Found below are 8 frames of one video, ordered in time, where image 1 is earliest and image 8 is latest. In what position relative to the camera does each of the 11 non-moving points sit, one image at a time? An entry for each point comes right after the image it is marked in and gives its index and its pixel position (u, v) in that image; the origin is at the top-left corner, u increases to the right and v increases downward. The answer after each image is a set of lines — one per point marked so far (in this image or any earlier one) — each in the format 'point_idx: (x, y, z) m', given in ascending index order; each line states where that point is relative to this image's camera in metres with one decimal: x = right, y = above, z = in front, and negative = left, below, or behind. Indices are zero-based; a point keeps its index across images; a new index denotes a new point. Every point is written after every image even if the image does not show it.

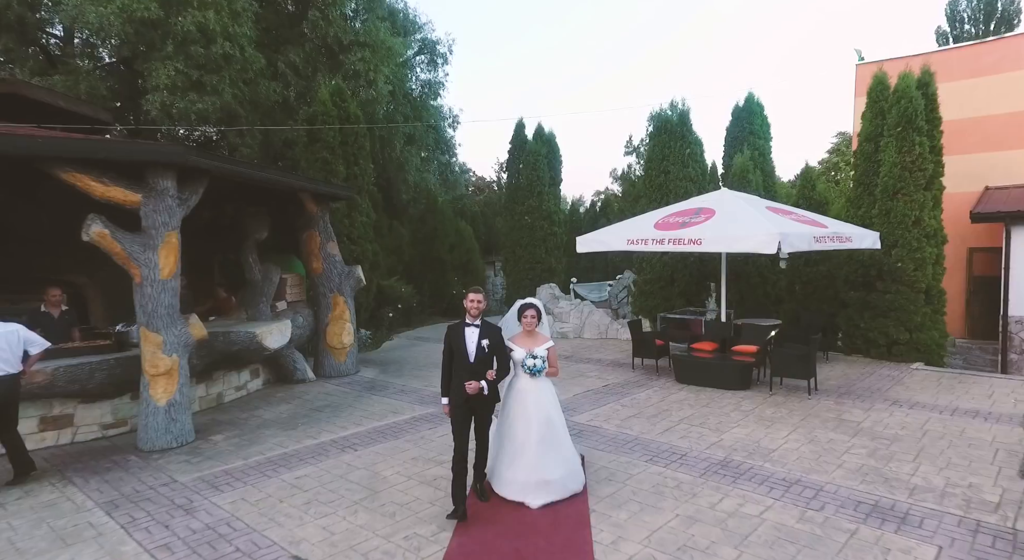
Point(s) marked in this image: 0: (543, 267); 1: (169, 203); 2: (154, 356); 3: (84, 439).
0: (+0.9, +0.4, +16.0) m
1: (-3.4, +0.8, +5.8) m
2: (-3.5, -0.7, +5.7) m
3: (-4.3, -1.6, +5.9) m
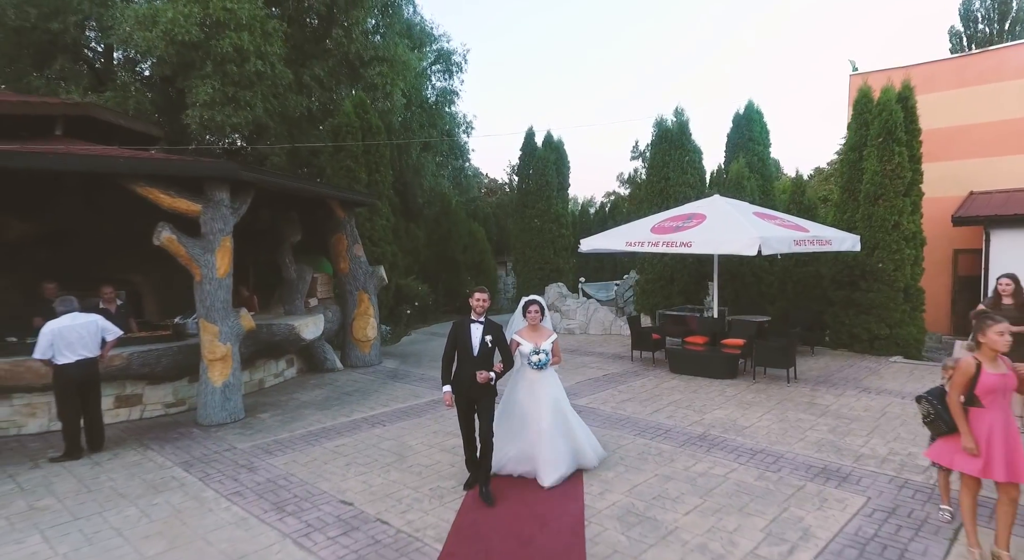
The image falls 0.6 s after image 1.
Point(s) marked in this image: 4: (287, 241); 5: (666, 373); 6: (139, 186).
0: (+1.2, +0.4, +16.9) m
1: (-3.3, +0.8, +6.7) m
2: (-3.4, -0.7, +6.6) m
3: (-4.2, -1.6, +6.8) m
4: (-3.4, +0.6, +8.7) m
5: (+2.4, -1.4, +8.9) m
6: (-4.0, +1.0, +6.3) m
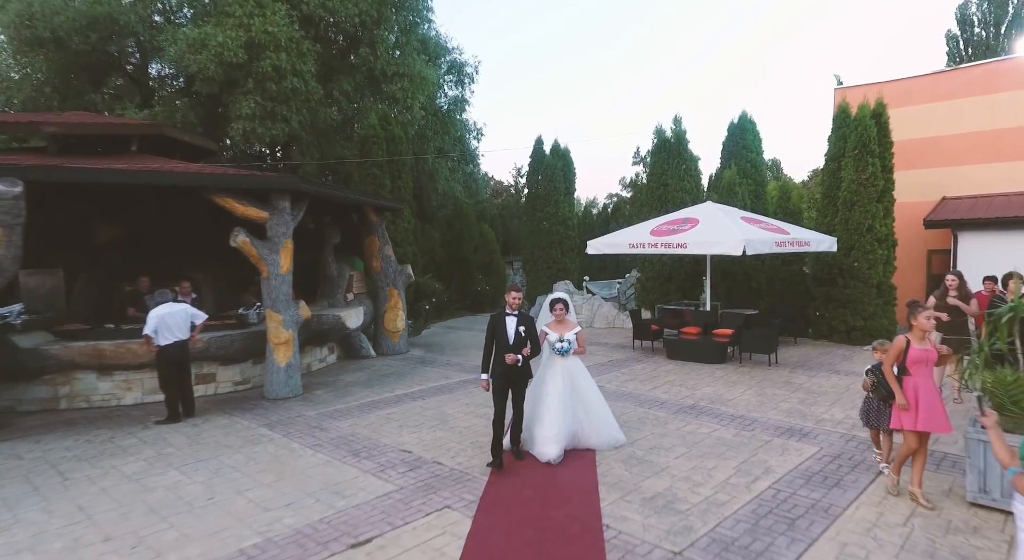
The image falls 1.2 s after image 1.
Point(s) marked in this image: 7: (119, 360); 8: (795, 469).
0: (+1.5, +0.4, +18.0) m
1: (-3.1, +0.8, +7.9) m
2: (-3.1, -0.7, +7.8) m
3: (-3.9, -1.5, +8.0) m
4: (-3.1, +0.6, +9.9) m
5: (+2.6, -1.4, +10.1) m
6: (-3.8, +1.1, +7.5) m
7: (-4.9, -1.0, +7.2) m
8: (+2.5, -1.6, +5.1) m
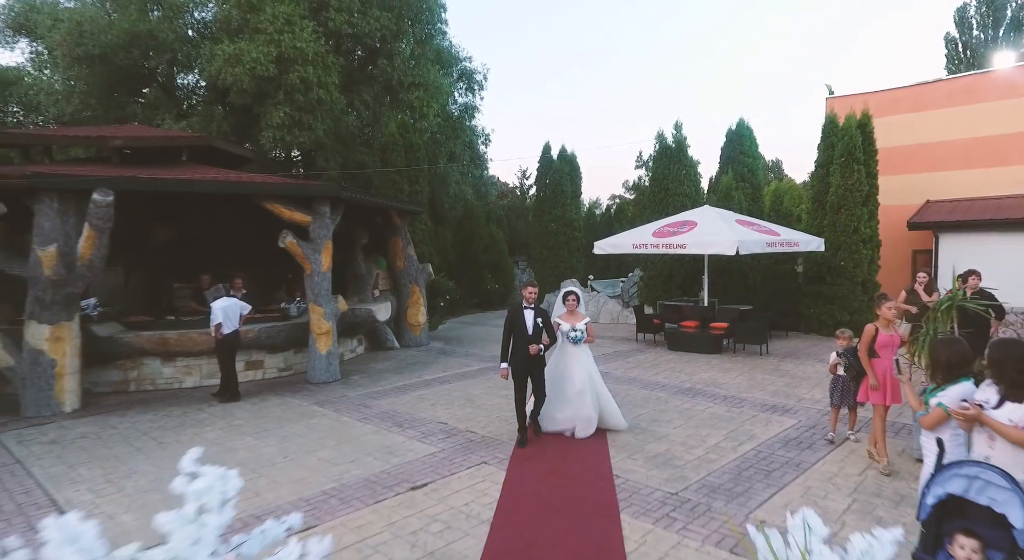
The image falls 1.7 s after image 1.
0: (+1.8, +0.5, +18.9) m
1: (-2.8, +0.9, +8.8) m
2: (-2.9, -0.6, +8.7) m
3: (-3.7, -1.5, +8.9) m
4: (-2.9, +0.7, +10.8) m
5: (+2.9, -1.3, +11.0) m
6: (-3.5, +1.1, +8.4) m
7: (-4.7, -0.9, +8.1) m
8: (+2.7, -1.6, +6.0) m
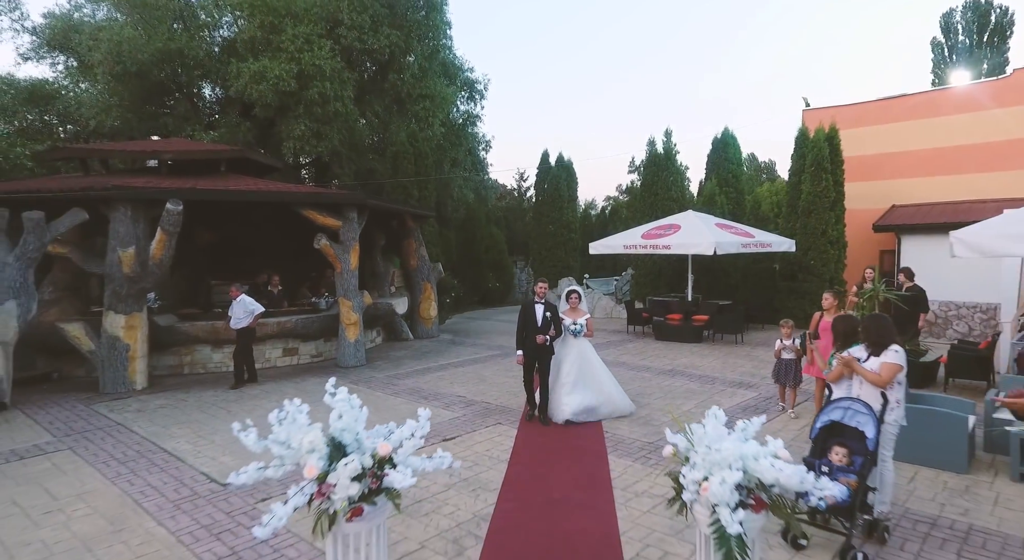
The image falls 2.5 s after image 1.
0: (+1.8, +0.5, +20.2) m
1: (-2.7, +0.9, +10.0) m
2: (-2.8, -0.6, +9.9) m
3: (-3.6, -1.4, +10.2) m
4: (-2.8, +0.7, +12.1) m
5: (+3.0, -1.3, +12.3) m
6: (-3.4, +1.2, +9.7) m
7: (-4.6, -0.9, +9.3) m
8: (+2.8, -1.5, +7.3) m
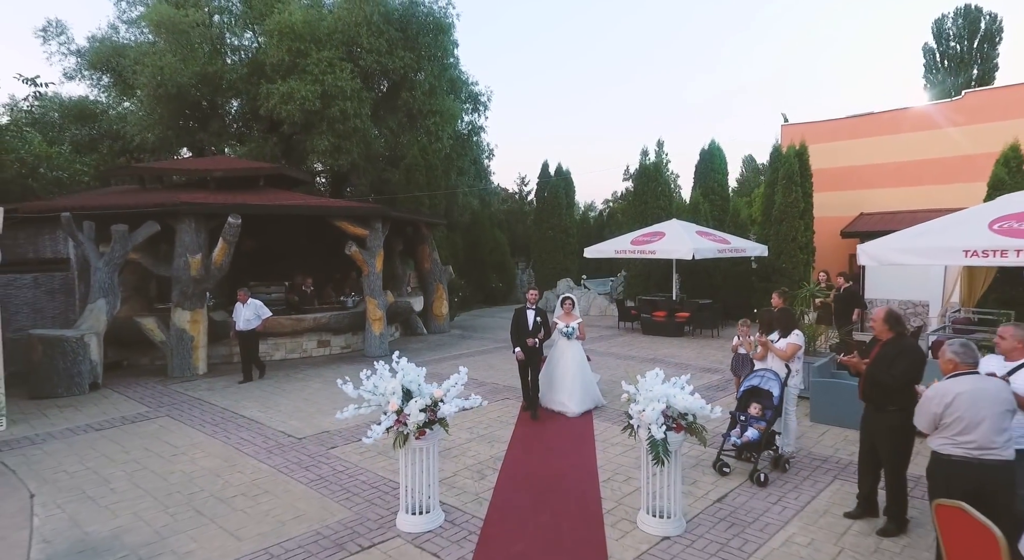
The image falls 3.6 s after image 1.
0: (+1.9, +0.5, +21.7) m
1: (-2.6, +0.9, +11.6) m
2: (-2.7, -0.6, +11.5) m
3: (-3.5, -1.4, +11.7) m
4: (-2.7, +0.7, +13.6) m
5: (+3.0, -1.3, +13.8) m
6: (-3.4, +1.1, +11.2) m
7: (-4.5, -0.9, +10.8) m
8: (+2.9, -1.6, +8.8) m
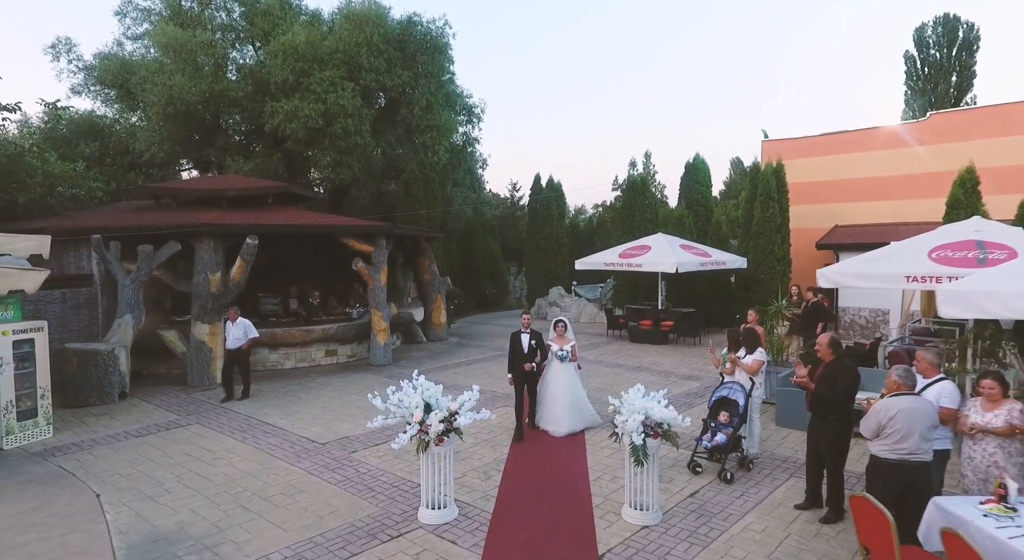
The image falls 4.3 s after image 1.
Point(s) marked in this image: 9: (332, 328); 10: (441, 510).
0: (+1.6, +0.2, +22.6) m
1: (-2.7, +0.6, +12.3) m
2: (-2.8, -0.9, +12.2) m
3: (-3.6, -1.7, +12.5) m
4: (-2.8, +0.4, +14.4) m
5: (+2.9, -1.6, +14.7) m
6: (-3.4, +0.9, +11.9) m
7: (-4.6, -1.2, +11.6) m
8: (+2.8, -1.8, +9.7) m
9: (-3.7, -1.0, +12.0) m
10: (-0.6, -2.0, +5.2) m
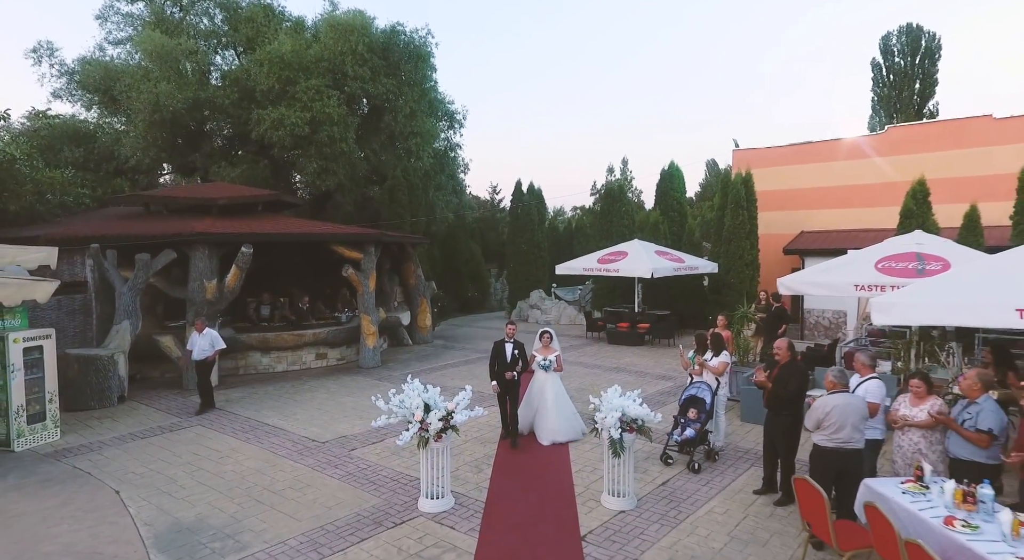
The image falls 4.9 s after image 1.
0: (+0.9, +0.1, +23.2) m
1: (-3.1, +0.5, +12.8) m
2: (-3.1, -1.0, +12.7) m
3: (-4.0, -1.8, +12.9) m
4: (-3.3, +0.3, +14.8) m
5: (+2.5, -1.7, +15.4) m
6: (-3.8, +0.7, +12.4) m
7: (-4.9, -1.3, +12.0) m
8: (+2.6, -2.0, +10.4) m
9: (-4.1, -1.1, +12.5) m
10: (-0.7, -2.2, +5.7) m
